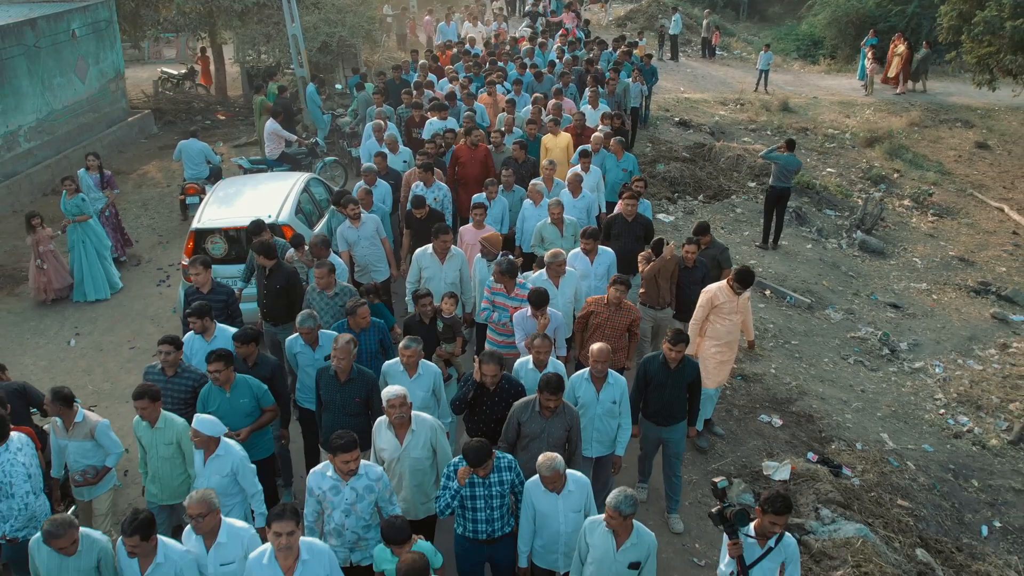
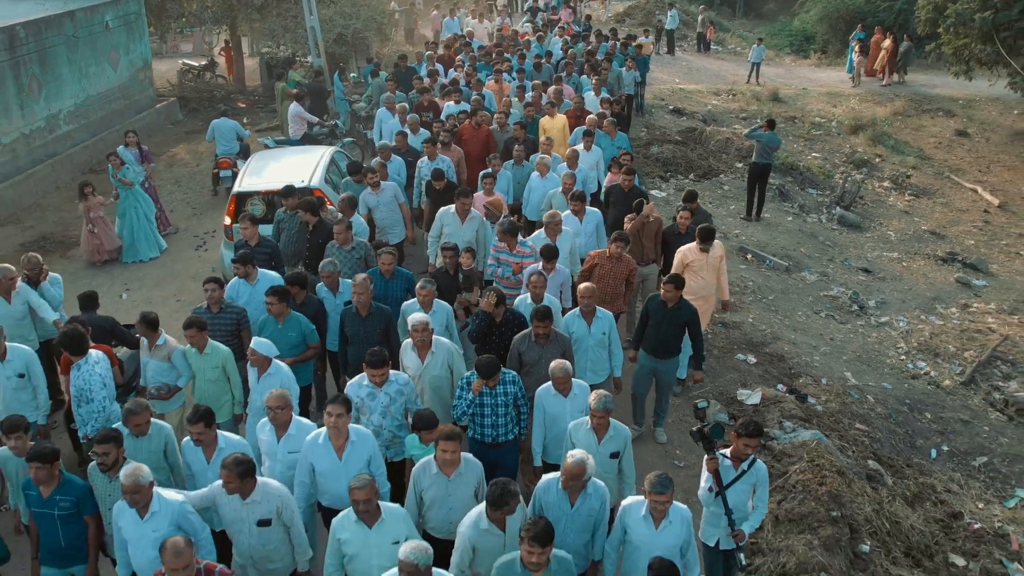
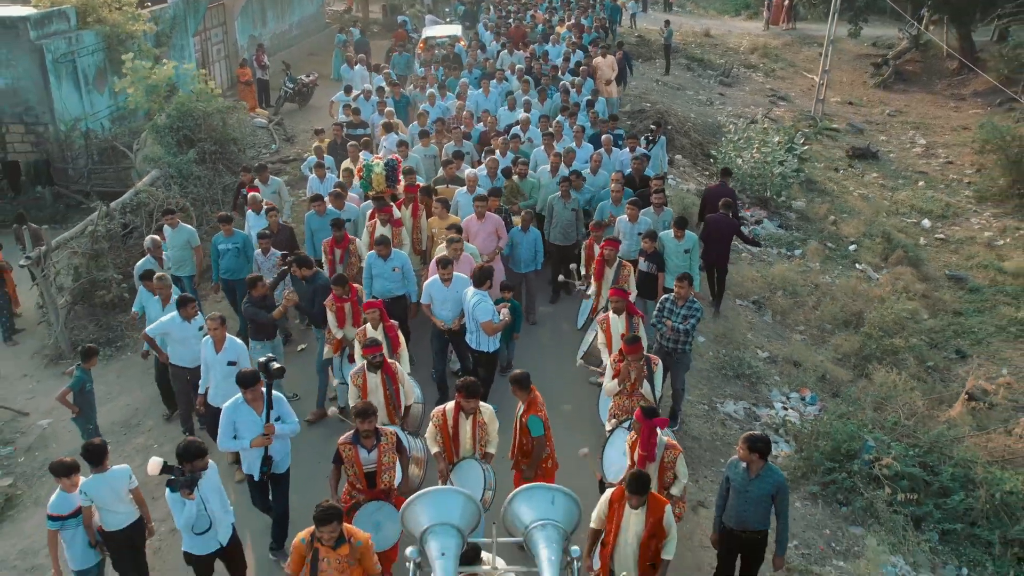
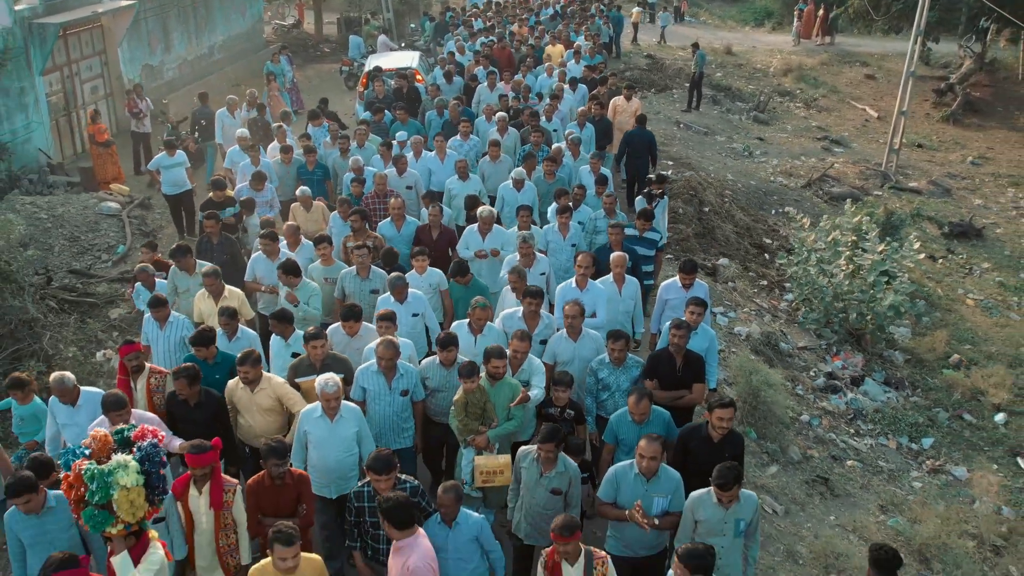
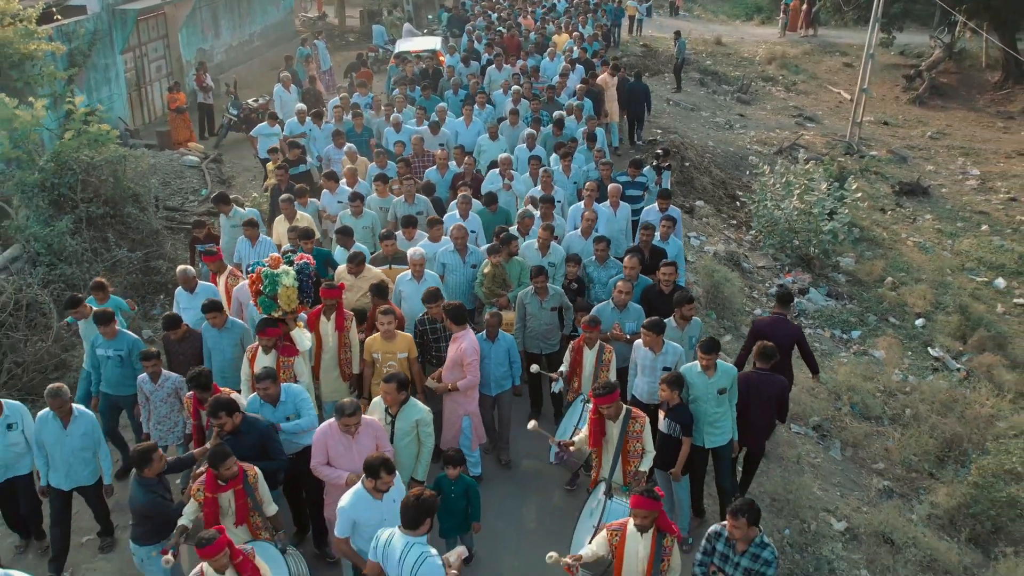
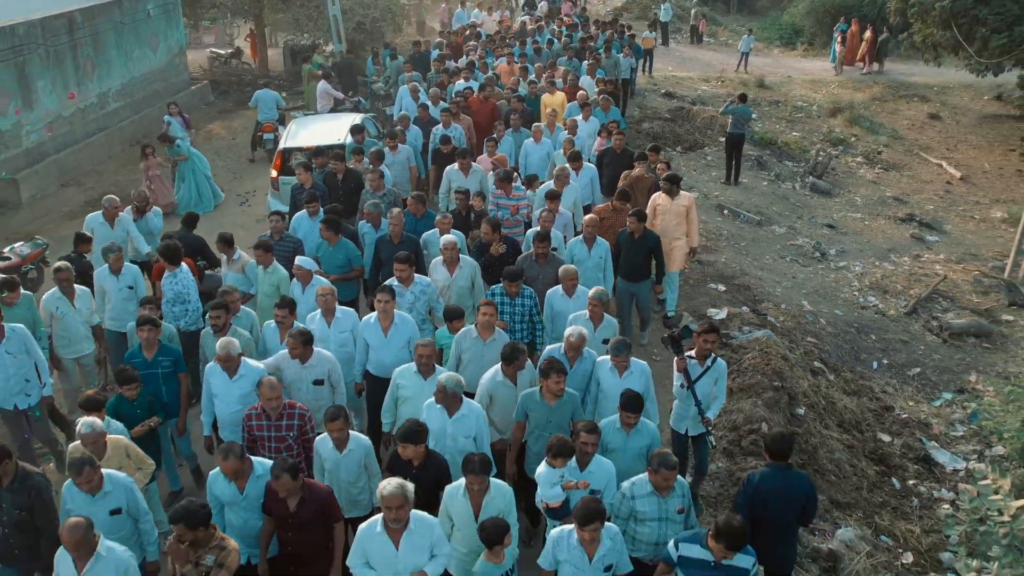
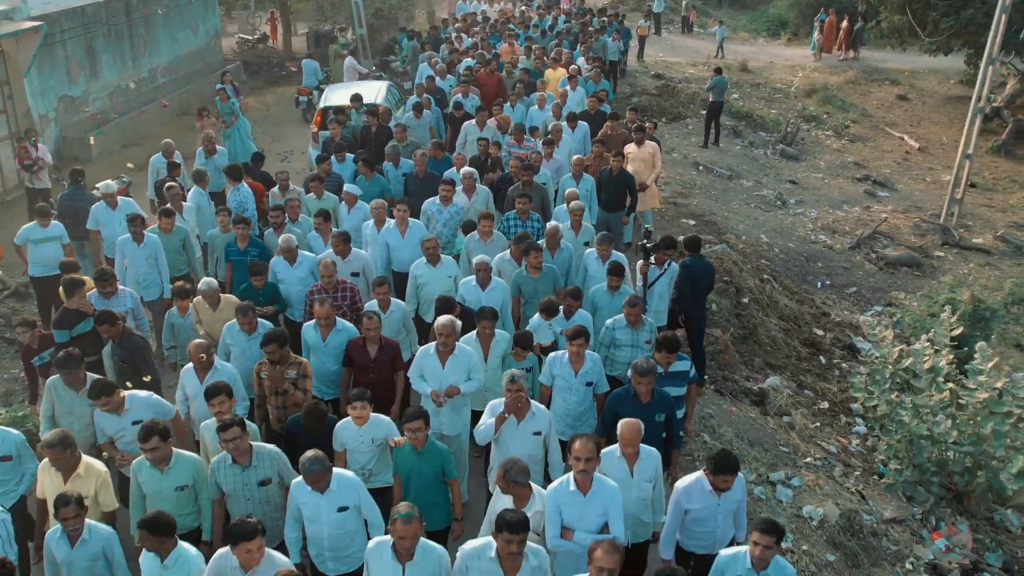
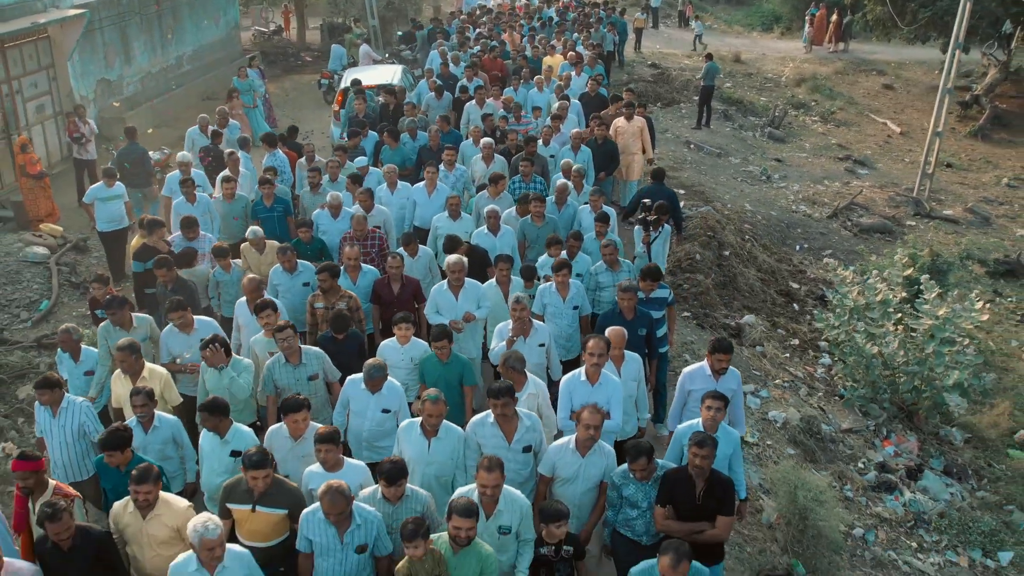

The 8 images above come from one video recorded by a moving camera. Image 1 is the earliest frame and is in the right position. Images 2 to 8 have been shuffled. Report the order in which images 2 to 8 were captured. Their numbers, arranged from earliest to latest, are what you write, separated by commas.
2, 6, 7, 8, 4, 5, 3
